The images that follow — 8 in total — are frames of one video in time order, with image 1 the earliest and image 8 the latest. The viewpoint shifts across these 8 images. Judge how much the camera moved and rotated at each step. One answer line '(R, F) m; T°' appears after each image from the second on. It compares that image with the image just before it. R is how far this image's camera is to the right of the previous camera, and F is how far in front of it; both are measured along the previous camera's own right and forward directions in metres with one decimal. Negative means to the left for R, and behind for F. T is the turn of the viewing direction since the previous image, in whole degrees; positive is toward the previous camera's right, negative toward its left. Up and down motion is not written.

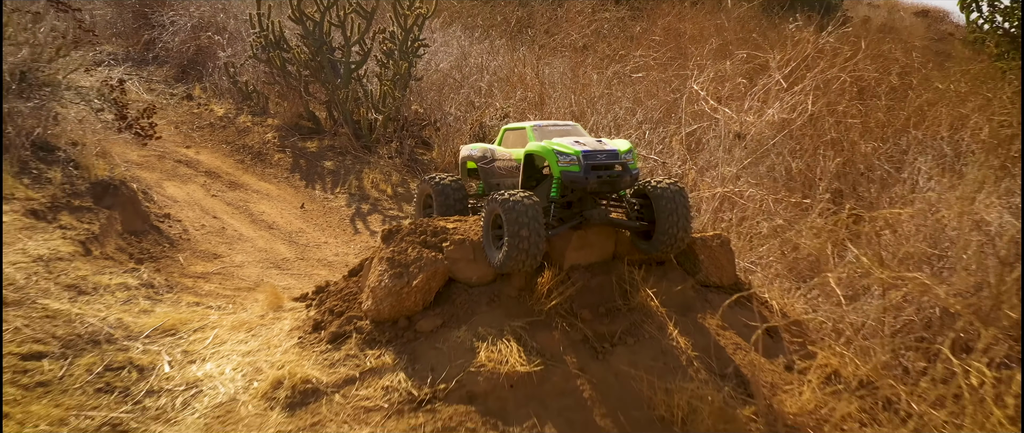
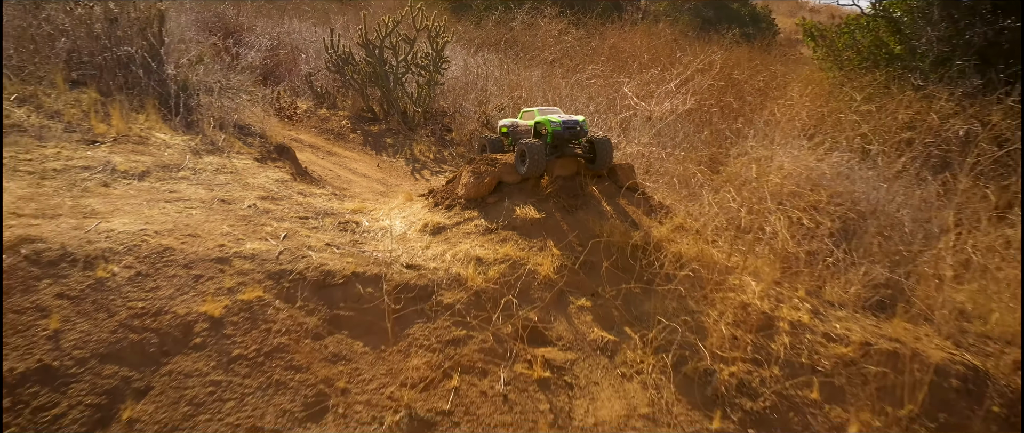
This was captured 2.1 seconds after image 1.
(-0.2, -2.3) m; +2°
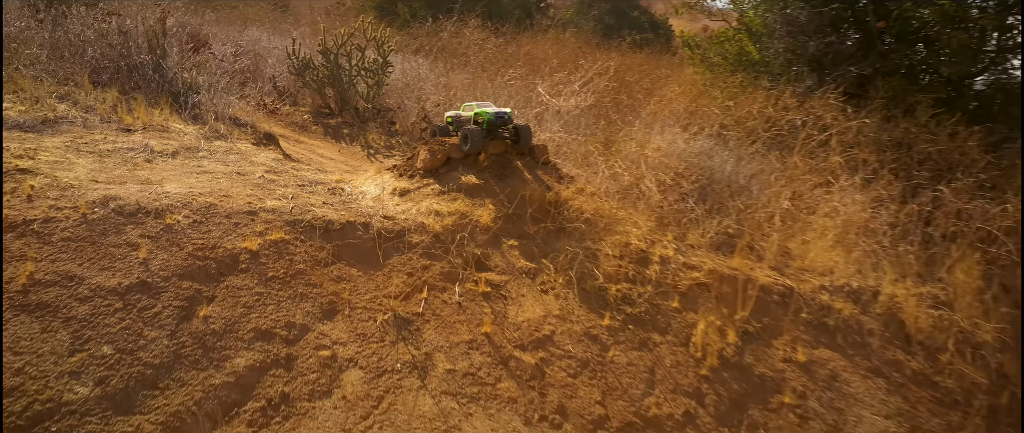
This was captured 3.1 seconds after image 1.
(-0.2, -1.5) m; +5°
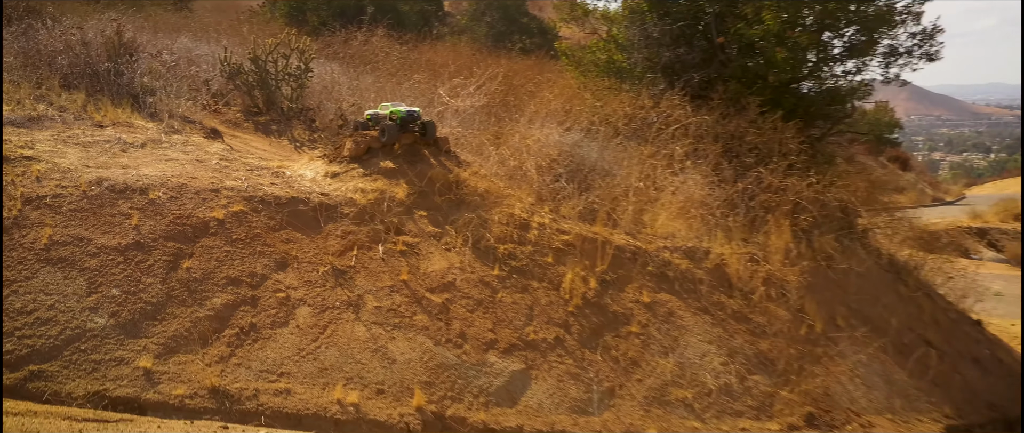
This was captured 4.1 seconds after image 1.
(-0.1, -1.4) m; +5°
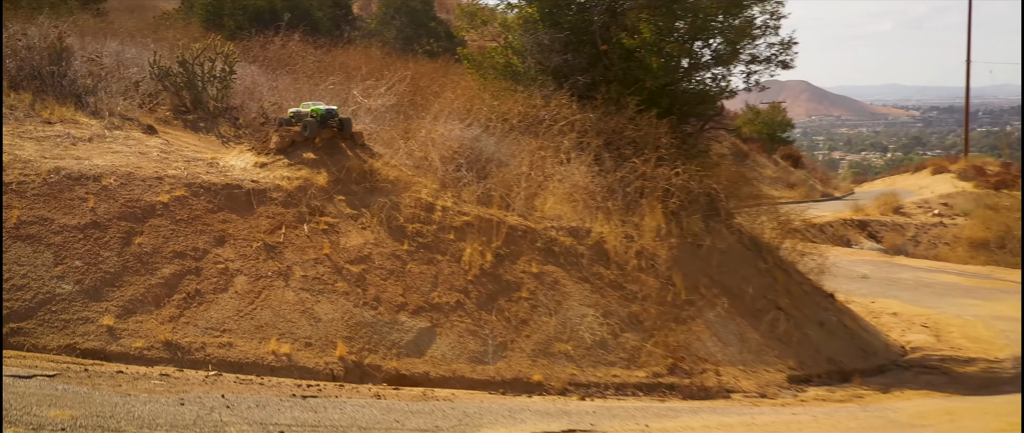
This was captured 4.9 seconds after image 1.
(0.0, -1.1) m; +5°
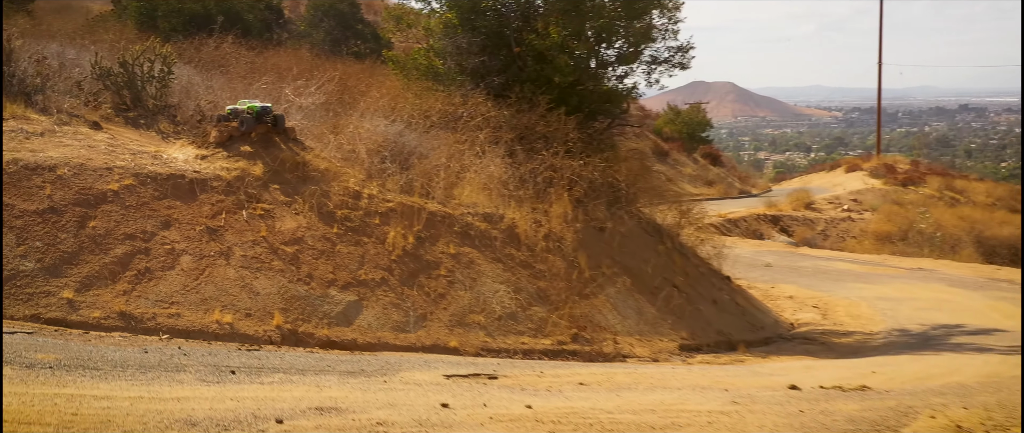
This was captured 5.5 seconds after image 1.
(+0.1, -0.9) m; +4°
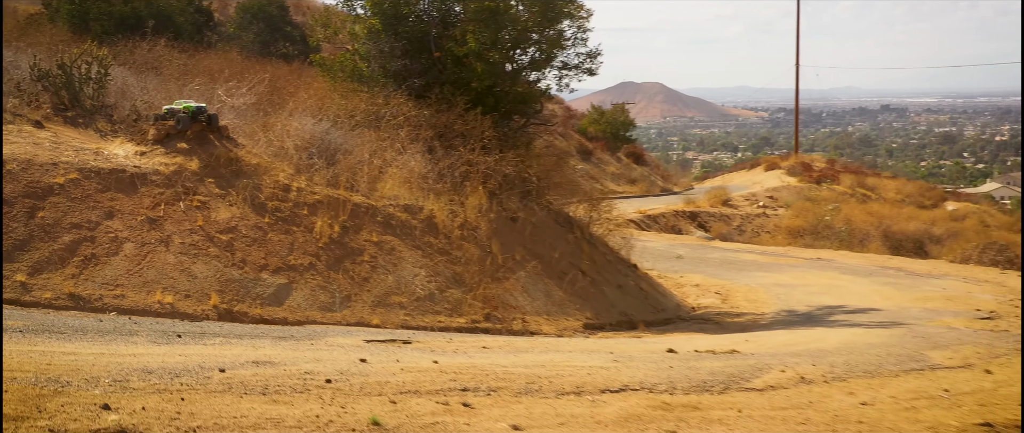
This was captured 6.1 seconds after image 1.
(+0.1, -0.8) m; +4°
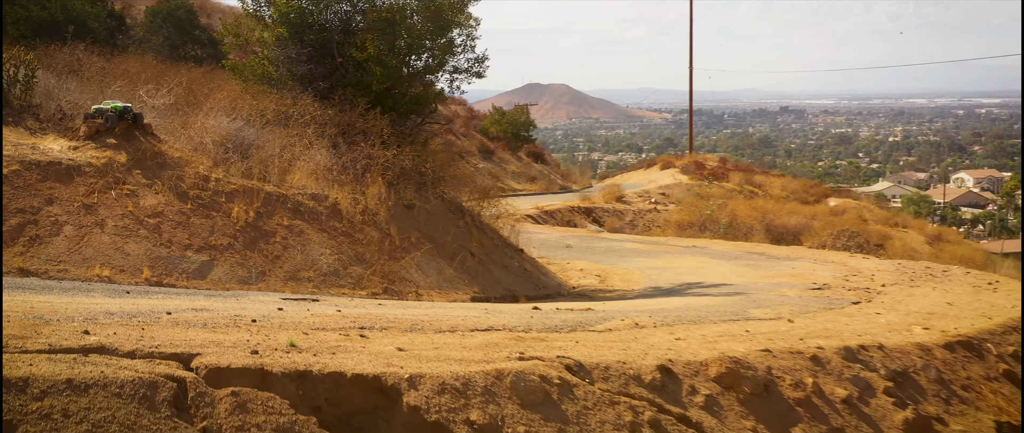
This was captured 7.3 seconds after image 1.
(+0.1, -1.4) m; +5°
